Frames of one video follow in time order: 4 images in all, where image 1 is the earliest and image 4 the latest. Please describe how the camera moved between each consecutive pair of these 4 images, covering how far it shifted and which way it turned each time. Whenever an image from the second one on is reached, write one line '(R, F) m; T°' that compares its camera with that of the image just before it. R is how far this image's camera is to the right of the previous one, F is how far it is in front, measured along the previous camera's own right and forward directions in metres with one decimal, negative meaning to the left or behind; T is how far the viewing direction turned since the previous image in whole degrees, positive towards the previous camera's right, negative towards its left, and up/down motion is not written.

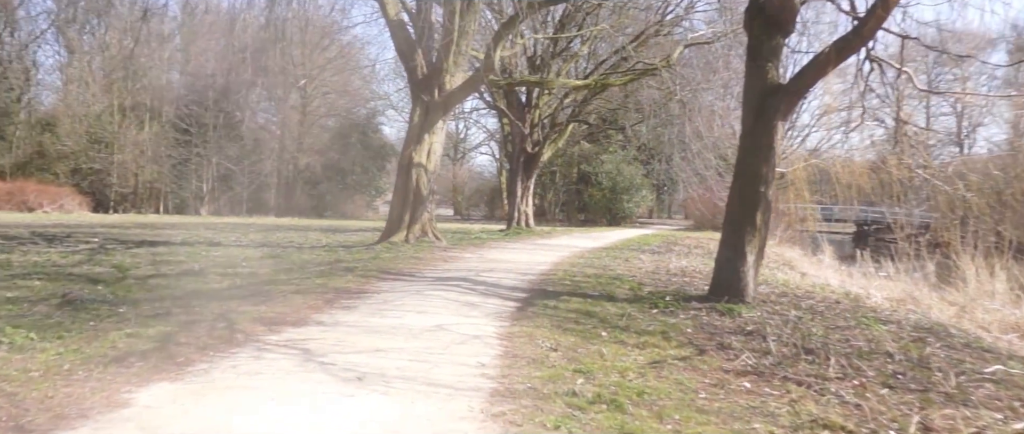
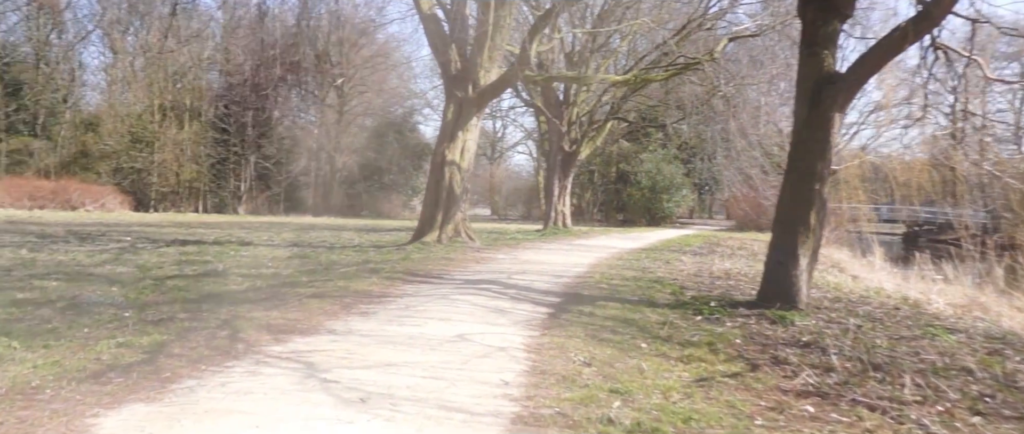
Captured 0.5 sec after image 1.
(+0.1, +0.6) m; -3°
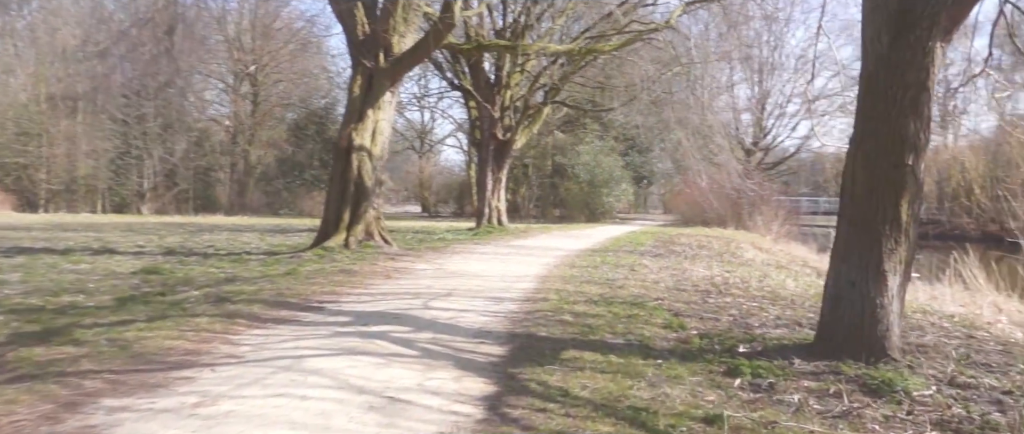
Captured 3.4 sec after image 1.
(+0.1, +3.2) m; +5°
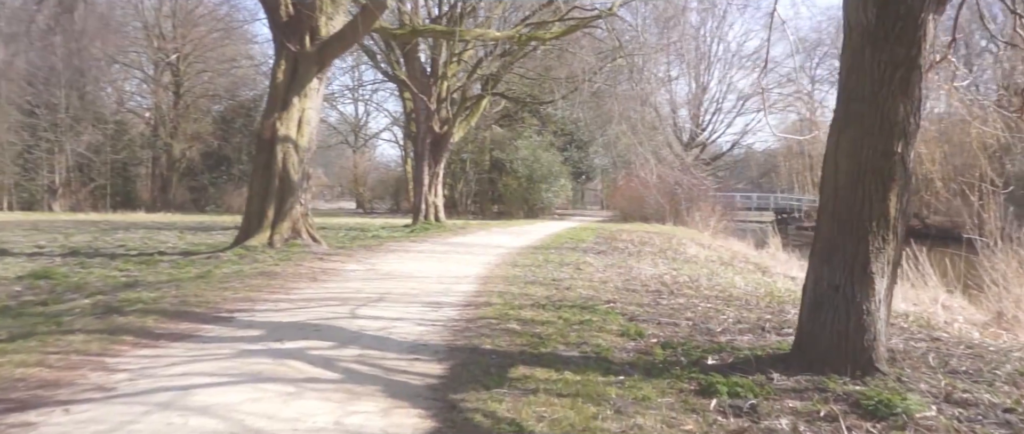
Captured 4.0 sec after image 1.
(0.0, +0.7) m; +5°
